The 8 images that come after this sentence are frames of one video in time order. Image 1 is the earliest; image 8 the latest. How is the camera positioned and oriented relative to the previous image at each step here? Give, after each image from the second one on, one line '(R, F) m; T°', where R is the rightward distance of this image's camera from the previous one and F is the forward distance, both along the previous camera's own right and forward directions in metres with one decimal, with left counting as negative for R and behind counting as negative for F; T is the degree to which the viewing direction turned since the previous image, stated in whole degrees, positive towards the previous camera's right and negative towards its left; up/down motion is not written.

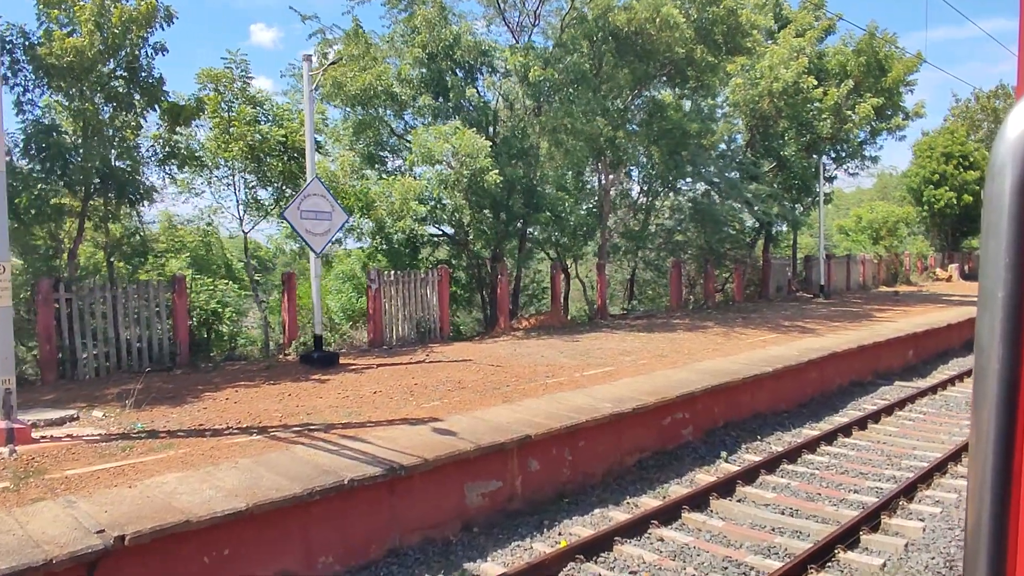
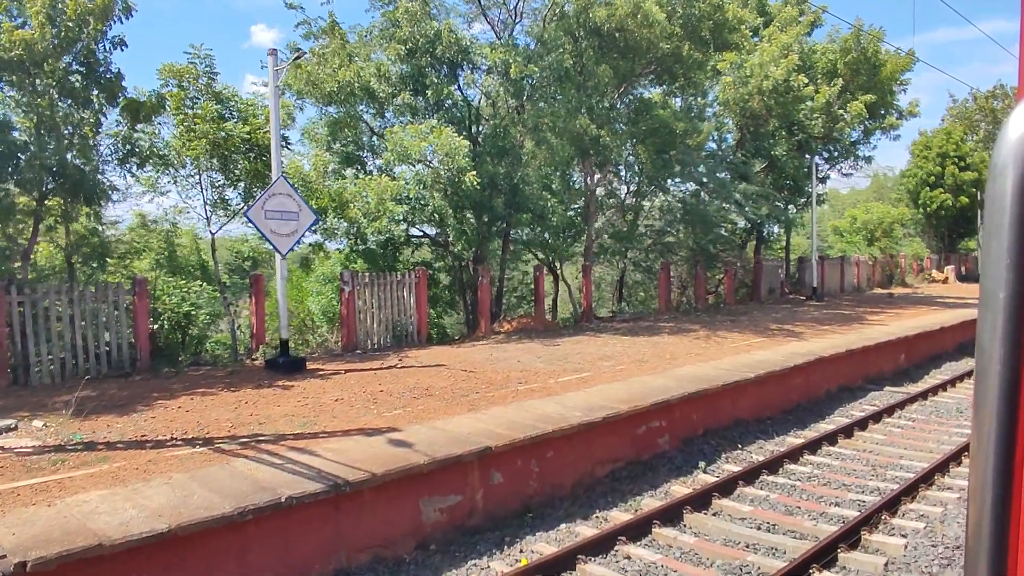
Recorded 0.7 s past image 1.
(+0.3, +0.4) m; 0°
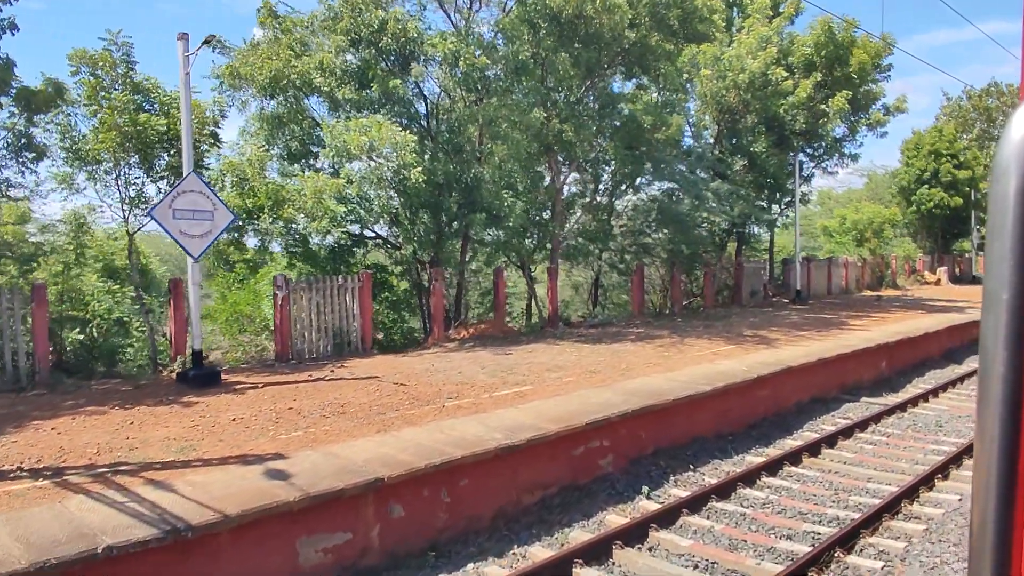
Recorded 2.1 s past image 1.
(+0.8, +0.8) m; 0°
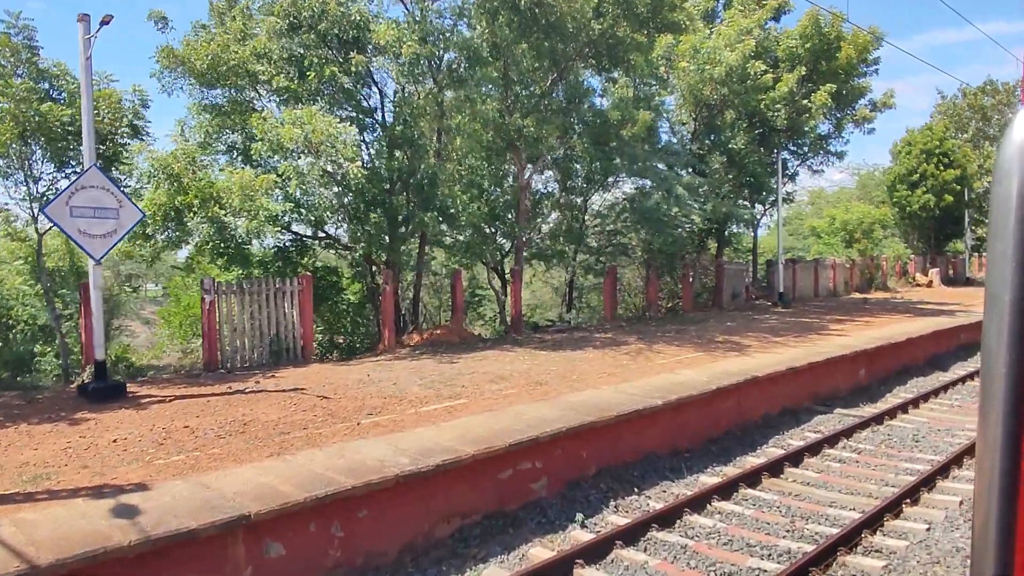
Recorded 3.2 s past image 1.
(+0.7, +0.8) m; 0°
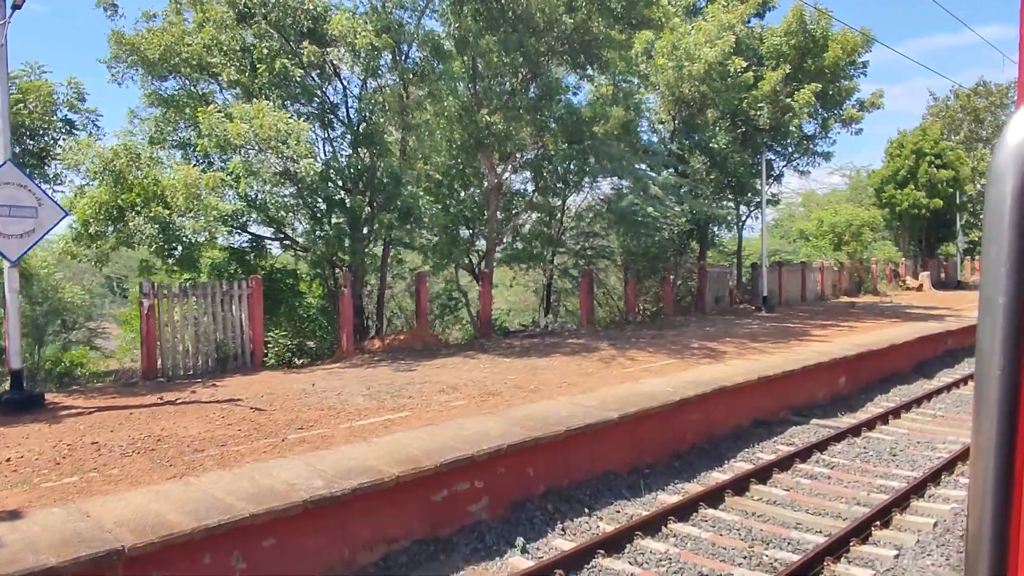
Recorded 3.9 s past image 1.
(+0.5, +0.6) m; 0°
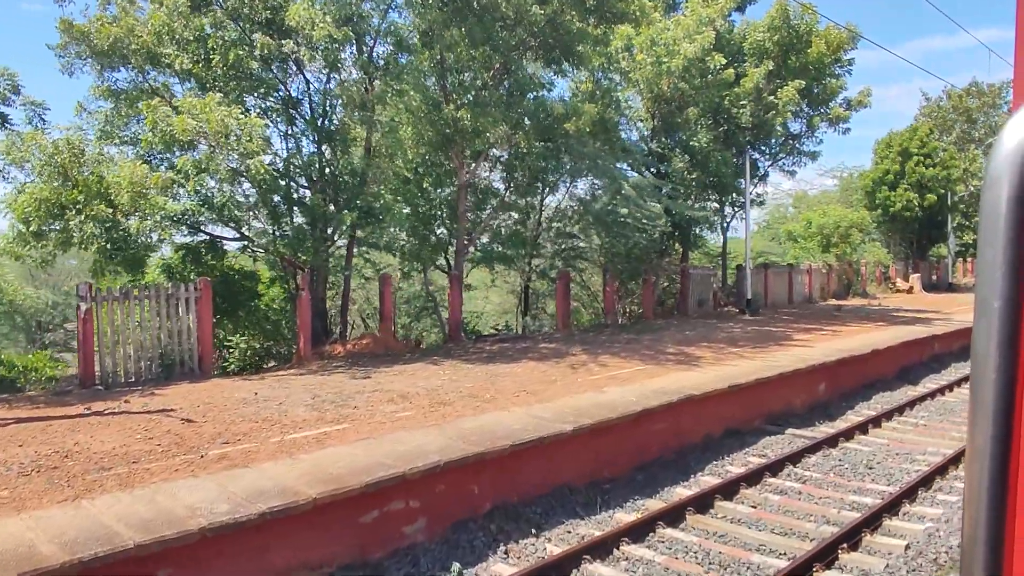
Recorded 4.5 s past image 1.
(+0.5, +0.5) m; 0°
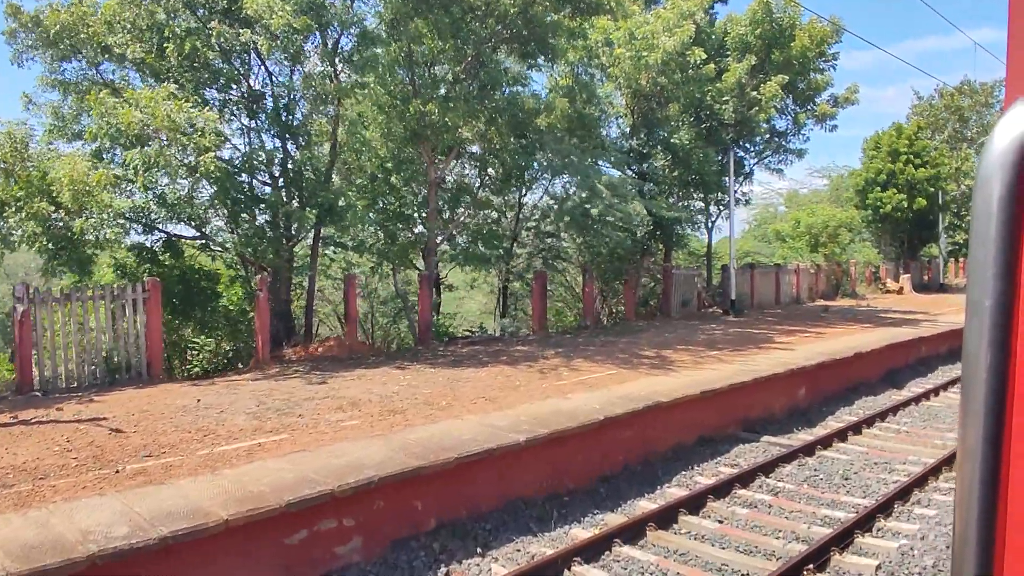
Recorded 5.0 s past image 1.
(+0.4, +0.5) m; 0°
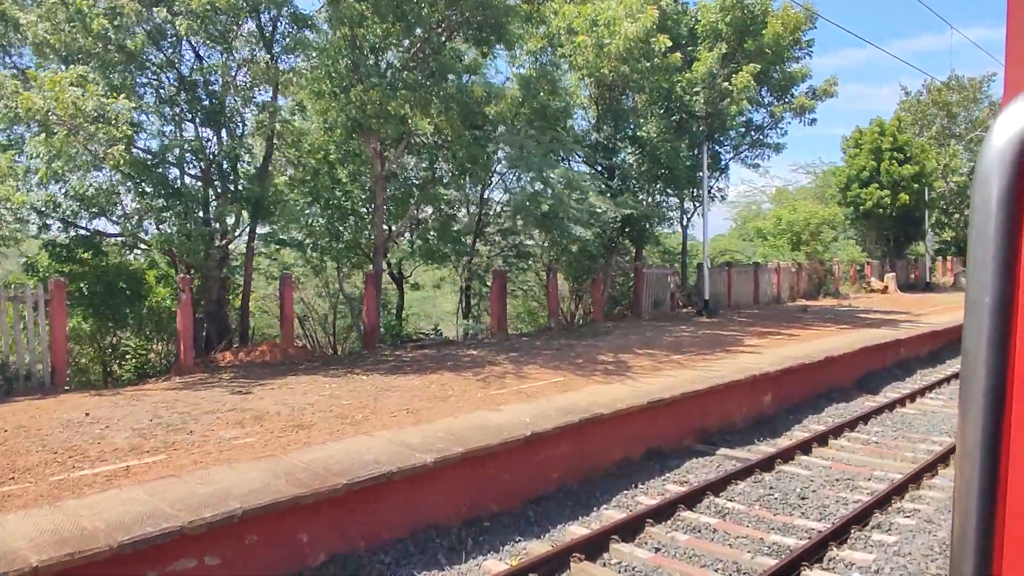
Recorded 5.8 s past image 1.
(+0.7, +0.8) m; 0°
